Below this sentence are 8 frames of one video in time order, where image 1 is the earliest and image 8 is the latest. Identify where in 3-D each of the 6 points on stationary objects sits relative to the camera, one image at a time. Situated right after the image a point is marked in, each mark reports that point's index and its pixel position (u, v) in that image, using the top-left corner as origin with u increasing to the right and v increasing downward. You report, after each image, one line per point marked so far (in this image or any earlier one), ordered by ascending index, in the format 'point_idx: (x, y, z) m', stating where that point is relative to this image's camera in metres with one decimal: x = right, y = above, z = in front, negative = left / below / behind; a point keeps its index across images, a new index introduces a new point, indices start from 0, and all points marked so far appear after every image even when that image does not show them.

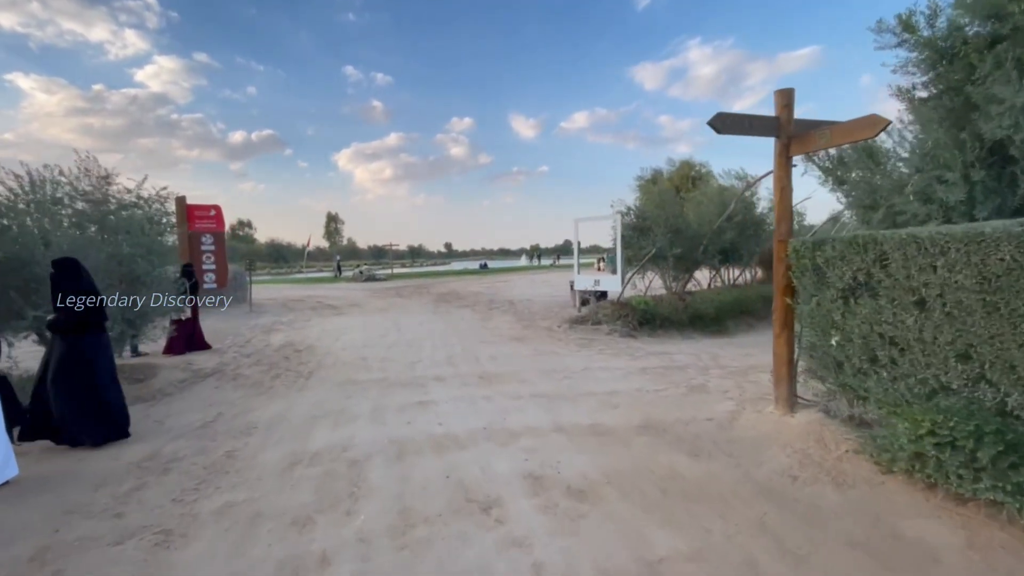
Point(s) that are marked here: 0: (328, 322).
0: (-7.0, -1.2, +18.2) m
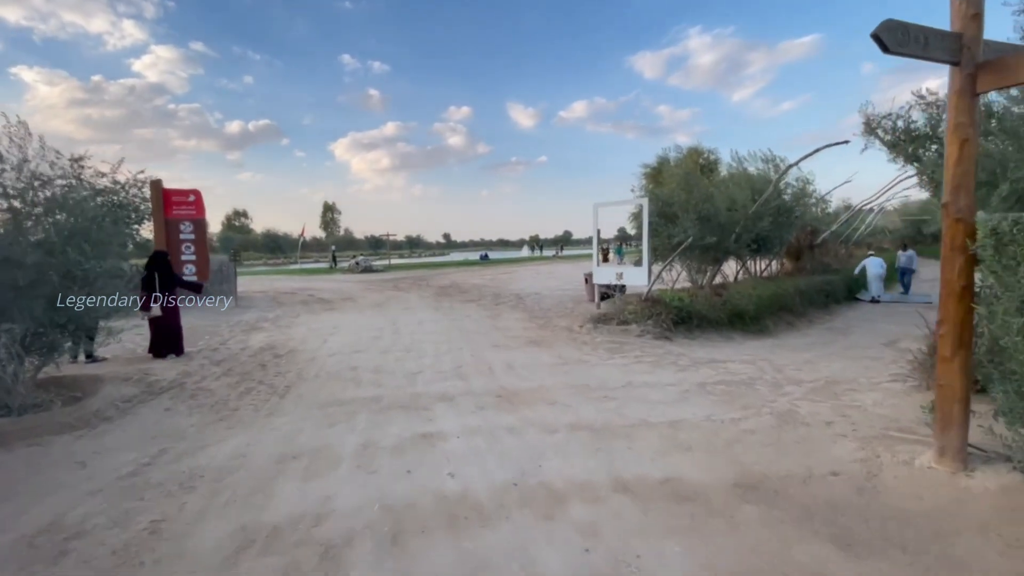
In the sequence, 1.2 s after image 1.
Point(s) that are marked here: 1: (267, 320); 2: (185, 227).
0: (-6.6, -1.0, +16.4) m
1: (-8.3, -1.1, +16.4) m
2: (-12.2, +2.3, +18.0) m
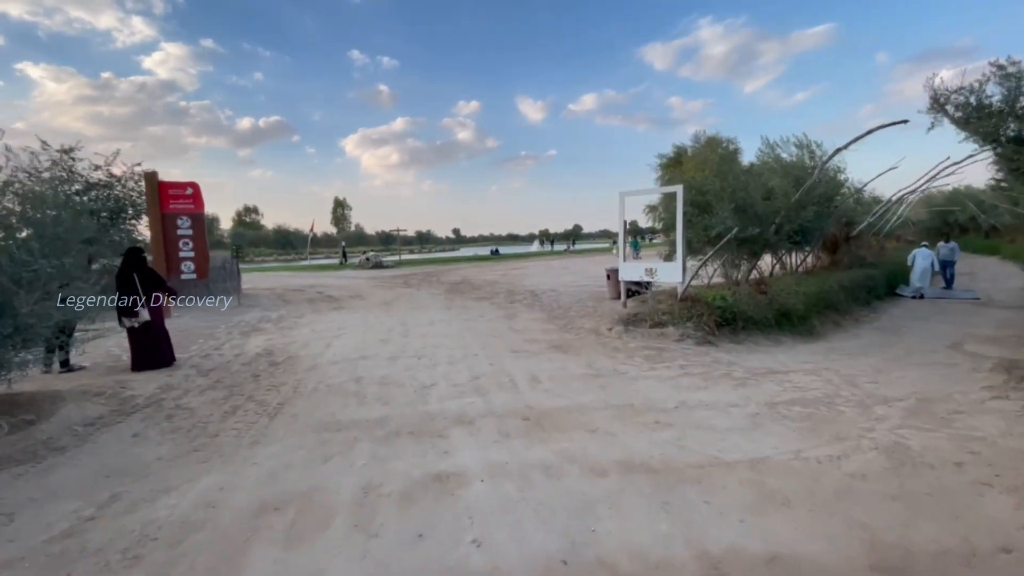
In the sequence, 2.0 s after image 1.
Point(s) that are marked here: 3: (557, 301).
0: (-6.1, -0.9, +15.4) m
1: (-7.7, -1.0, +15.4) m
2: (-11.6, +2.4, +17.0) m
3: (+1.6, -0.5, +17.3) m
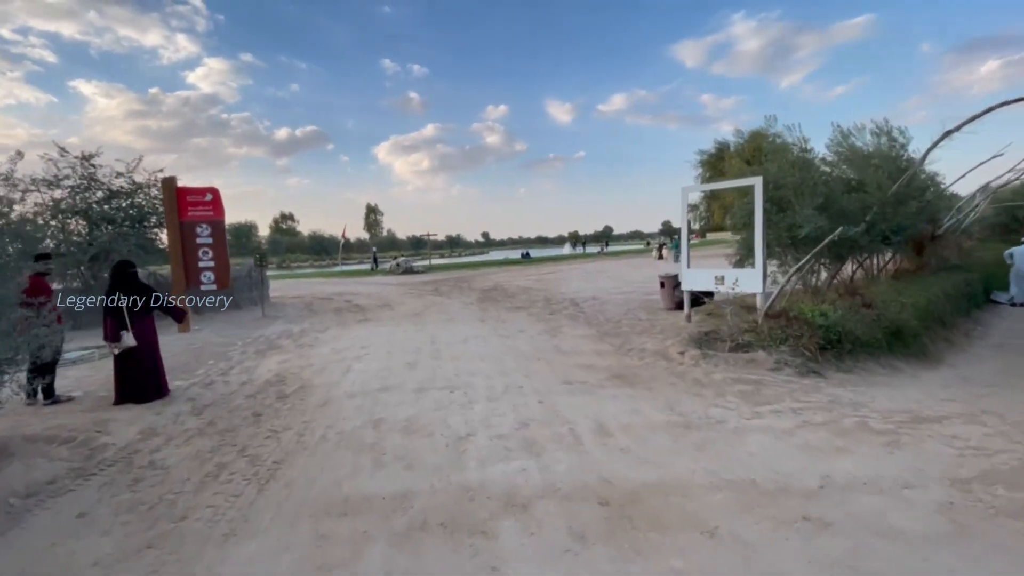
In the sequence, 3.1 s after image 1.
0: (-4.9, -1.3, +14.1) m
1: (-6.5, -1.4, +14.2) m
2: (-10.3, +2.0, +16.1) m
3: (+2.9, -0.8, +15.5) m
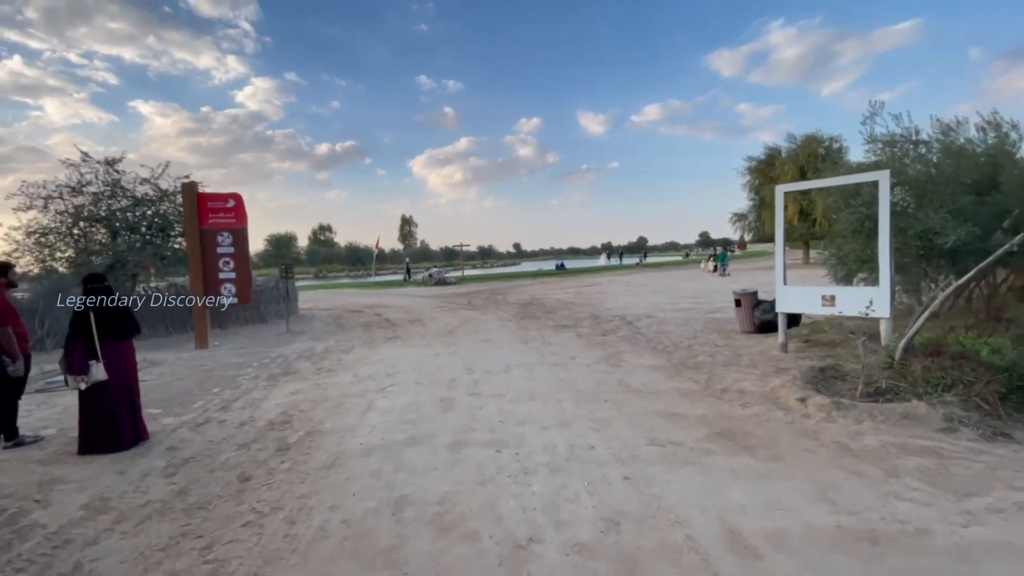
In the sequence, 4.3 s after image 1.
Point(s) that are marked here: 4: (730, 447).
0: (-3.6, -1.7, +12.5) m
1: (-5.3, -1.8, +12.7) m
2: (-8.9, +1.6, +14.9) m
3: (+4.2, -1.3, +13.4) m
4: (+2.4, -1.8, +5.4) m
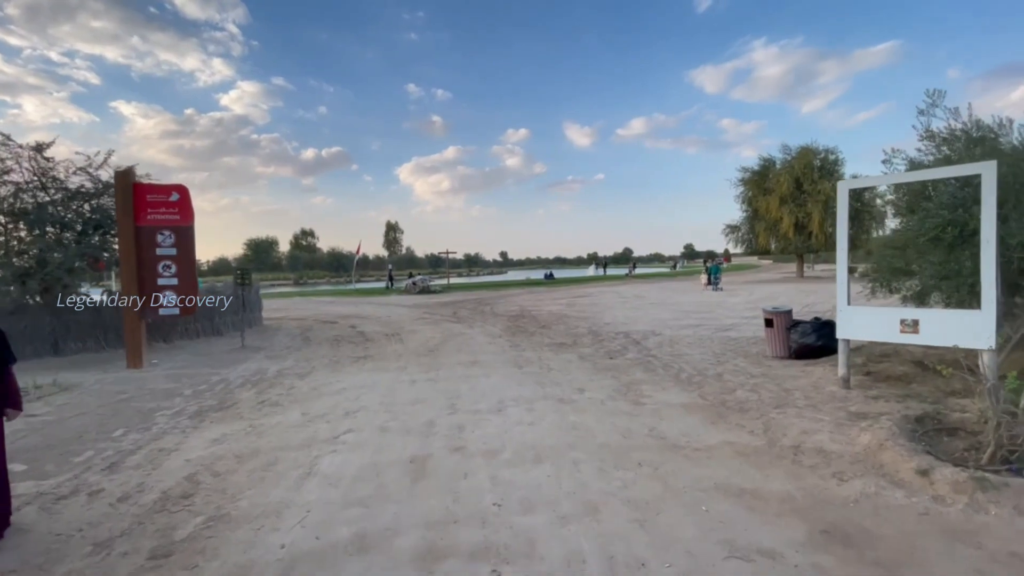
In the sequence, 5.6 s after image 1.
0: (-3.8, -2.0, +10.4) m
1: (-5.5, -2.0, +10.5) m
2: (-9.1, +1.4, +12.7) m
3: (+4.0, -1.6, +11.5) m
4: (+2.5, -2.0, +3.4) m
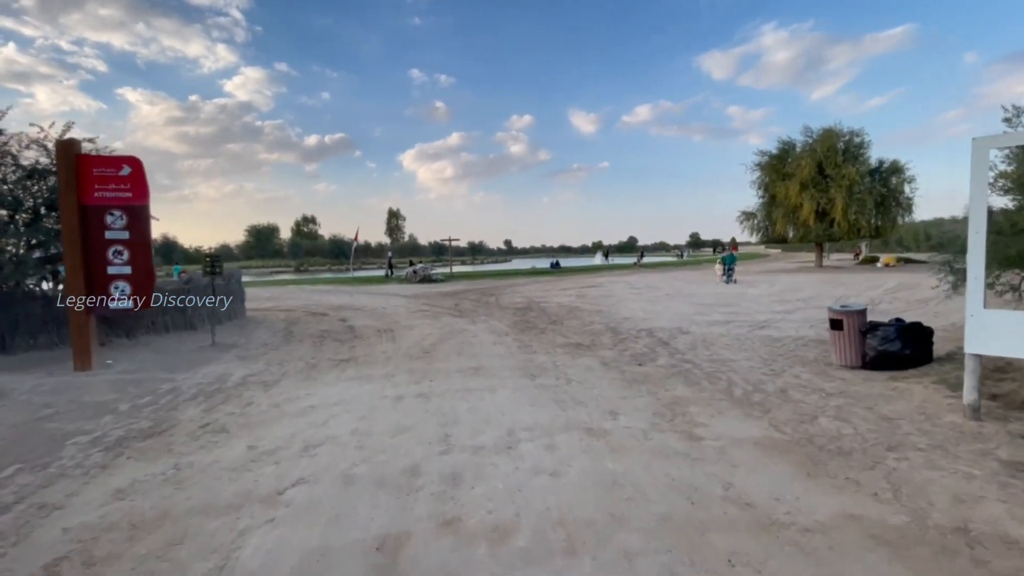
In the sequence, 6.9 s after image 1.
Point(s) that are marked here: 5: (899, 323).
0: (-3.6, -1.8, +8.5) m
1: (-5.3, -1.8, +8.7) m
2: (-8.9, +1.6, +10.8) m
3: (+4.2, -1.5, +9.6) m
4: (+2.6, -2.0, +1.5) m
5: (+6.8, -0.6, +8.4) m
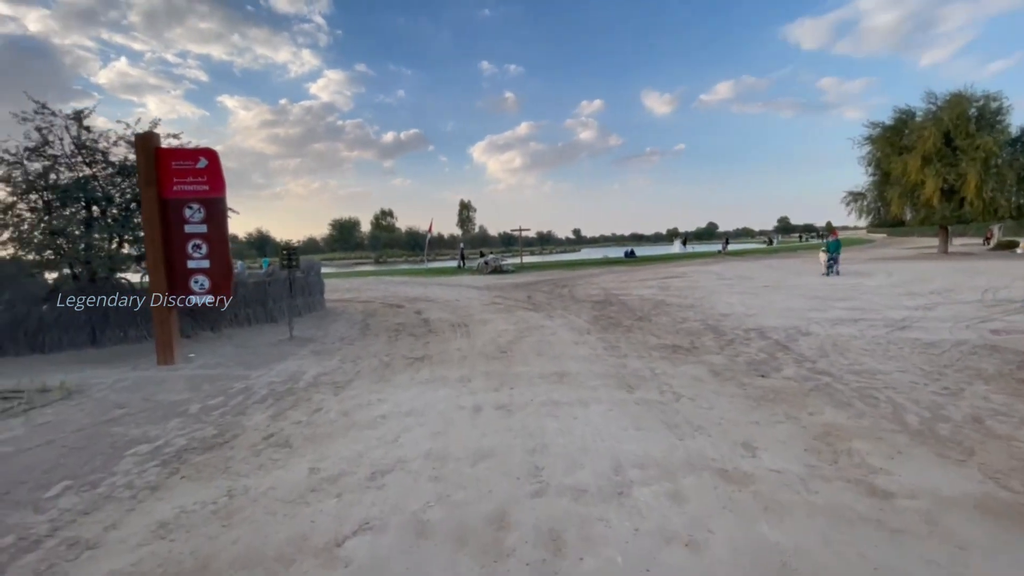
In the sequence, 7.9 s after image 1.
0: (-2.2, -1.7, +7.8) m
1: (-3.8, -1.8, +8.2) m
2: (-7.1, +1.7, +10.7) m
3: (+5.7, -1.4, +7.7) m
4: (+3.0, -2.1, 0.0) m
5: (+8.1, -0.5, +6.2) m
